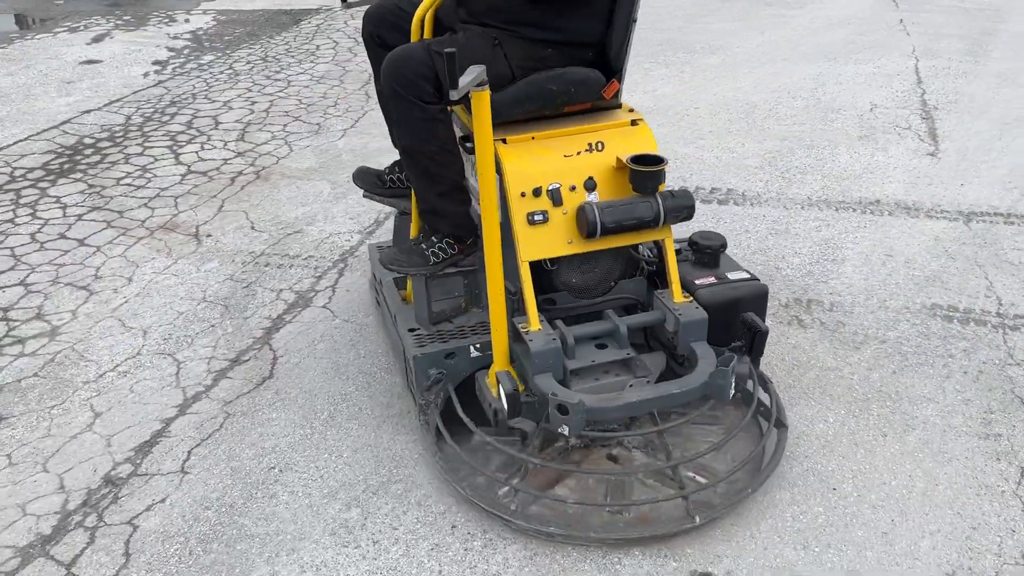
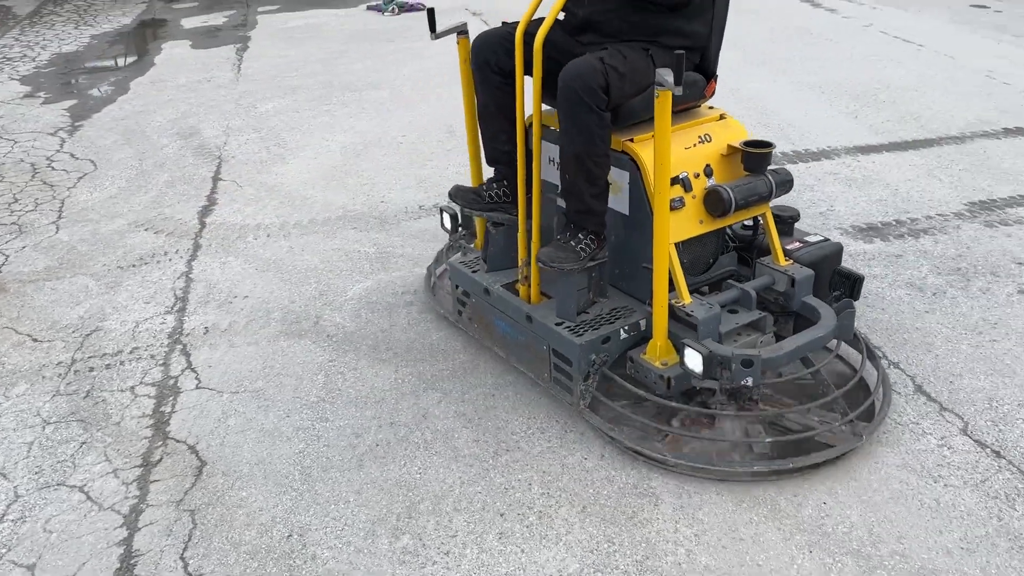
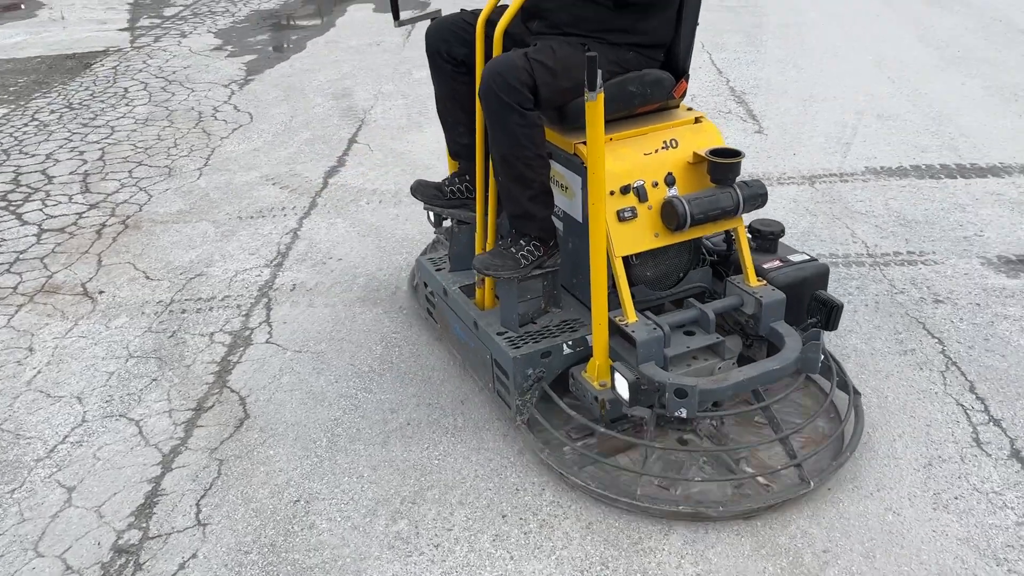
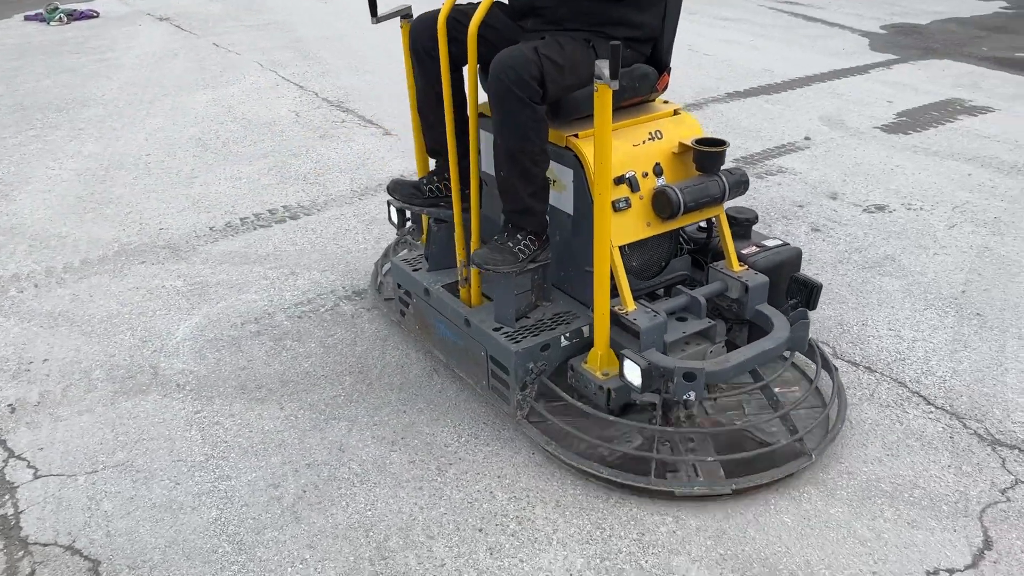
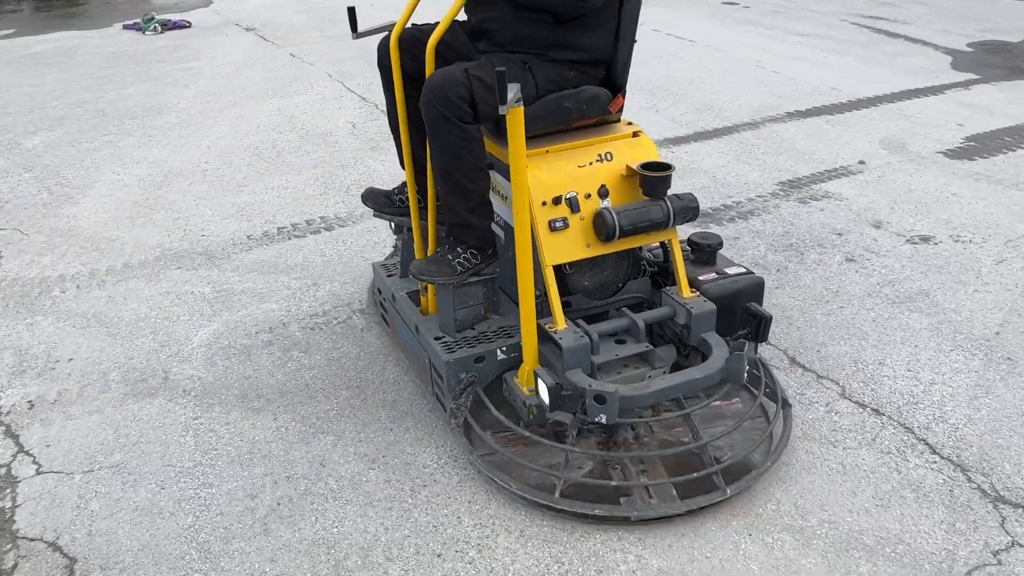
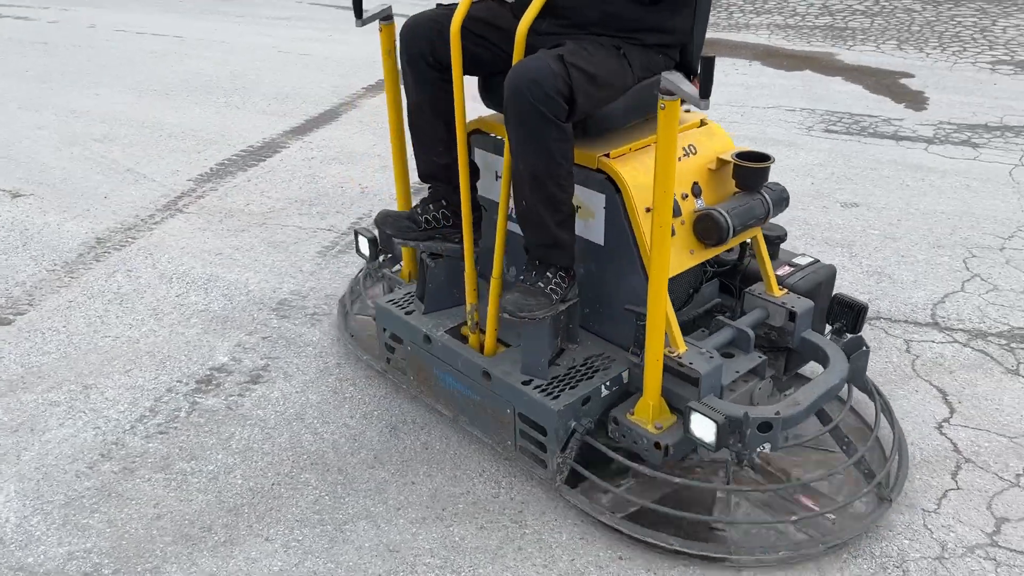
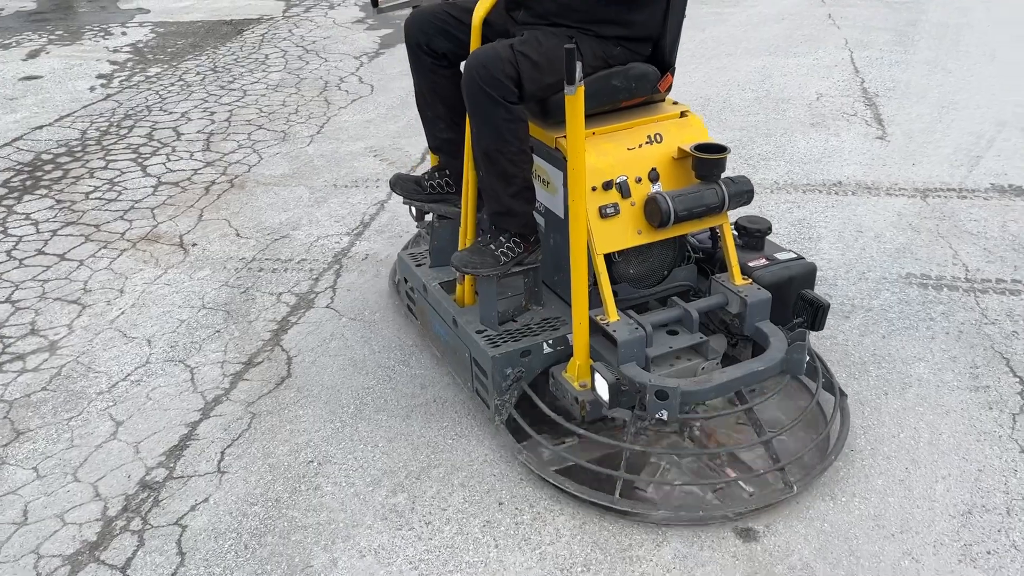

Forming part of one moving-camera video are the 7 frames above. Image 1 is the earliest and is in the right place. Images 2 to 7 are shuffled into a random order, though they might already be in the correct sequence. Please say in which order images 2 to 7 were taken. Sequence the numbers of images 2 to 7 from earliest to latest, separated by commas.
7, 3, 2, 5, 4, 6
